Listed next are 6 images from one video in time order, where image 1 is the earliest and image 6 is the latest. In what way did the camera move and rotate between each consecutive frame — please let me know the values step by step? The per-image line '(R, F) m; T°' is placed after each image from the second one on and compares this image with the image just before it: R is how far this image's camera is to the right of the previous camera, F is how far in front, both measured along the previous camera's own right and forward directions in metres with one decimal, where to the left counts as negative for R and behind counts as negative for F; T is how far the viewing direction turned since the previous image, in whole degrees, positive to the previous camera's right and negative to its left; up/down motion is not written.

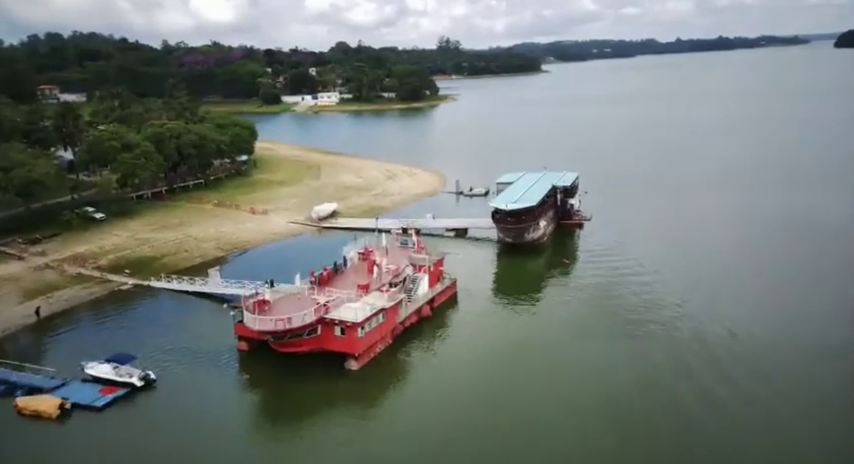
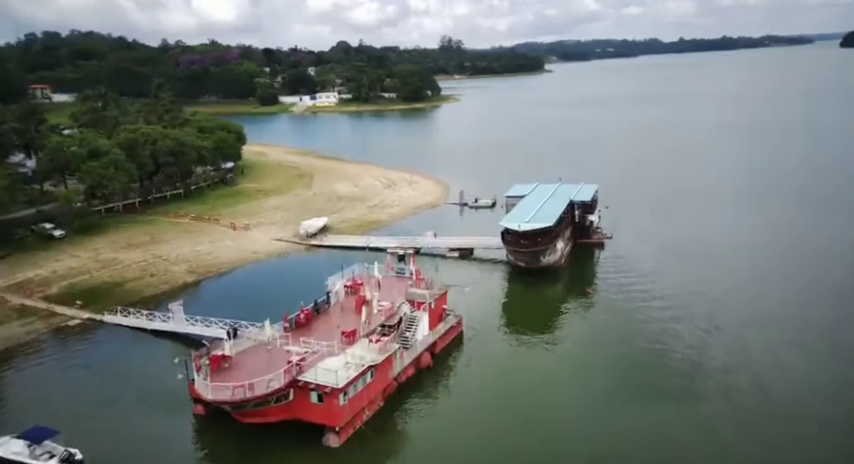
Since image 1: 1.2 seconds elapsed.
(+0.1, +4.4) m; 0°
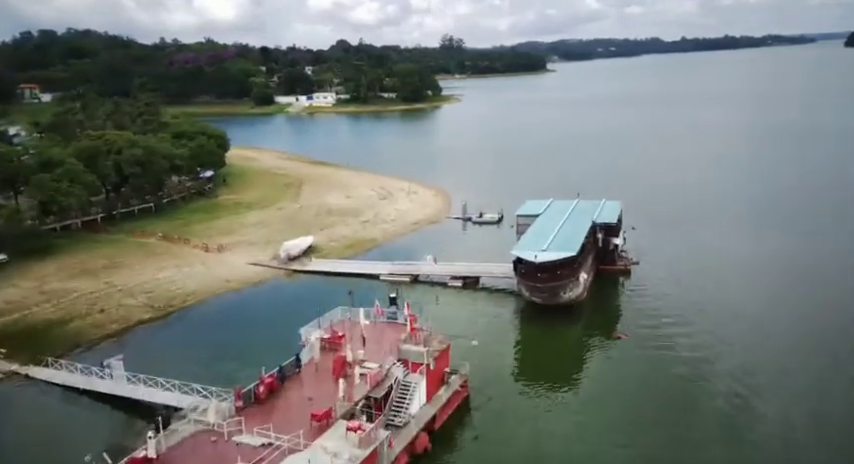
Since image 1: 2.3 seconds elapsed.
(+0.1, +4.7) m; 0°
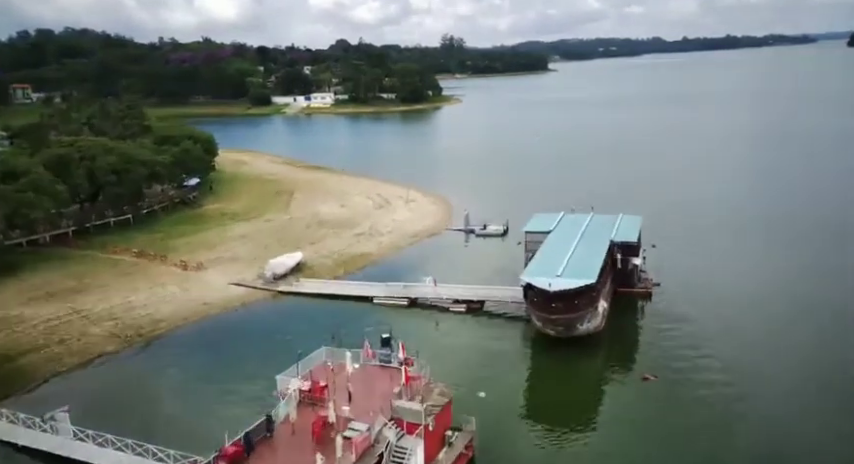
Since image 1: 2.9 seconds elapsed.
(+0.1, +2.9) m; 0°
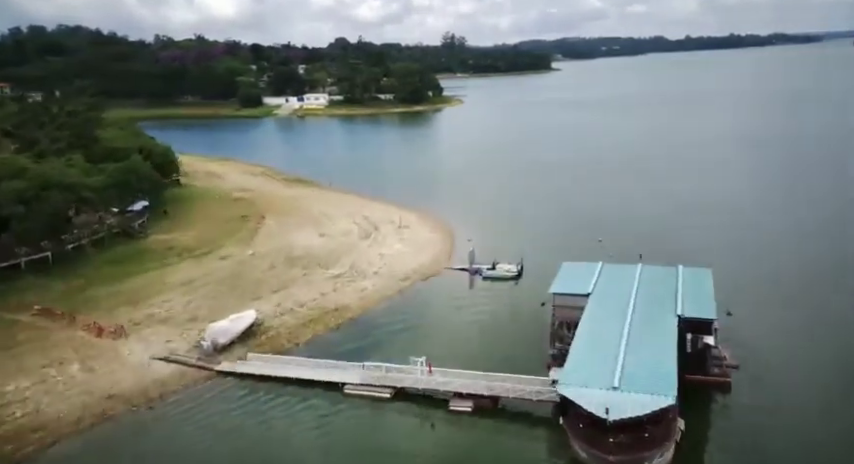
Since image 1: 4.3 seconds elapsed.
(+0.3, +7.6) m; 0°
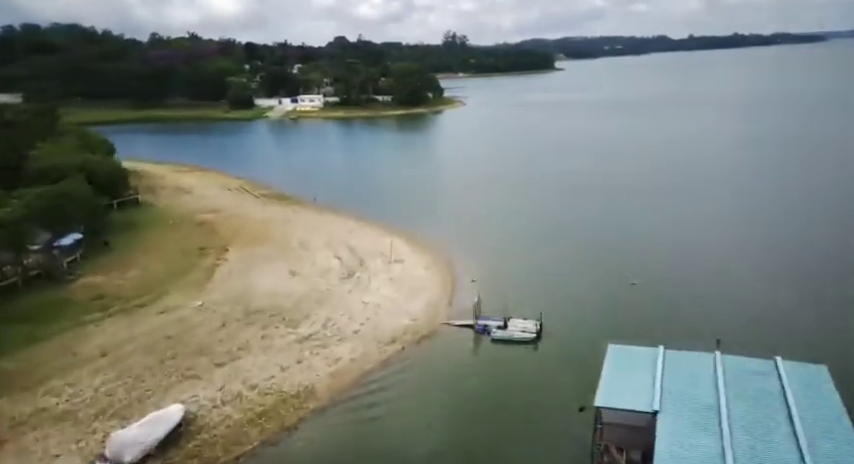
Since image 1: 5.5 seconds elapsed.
(+0.3, +6.6) m; 0°
